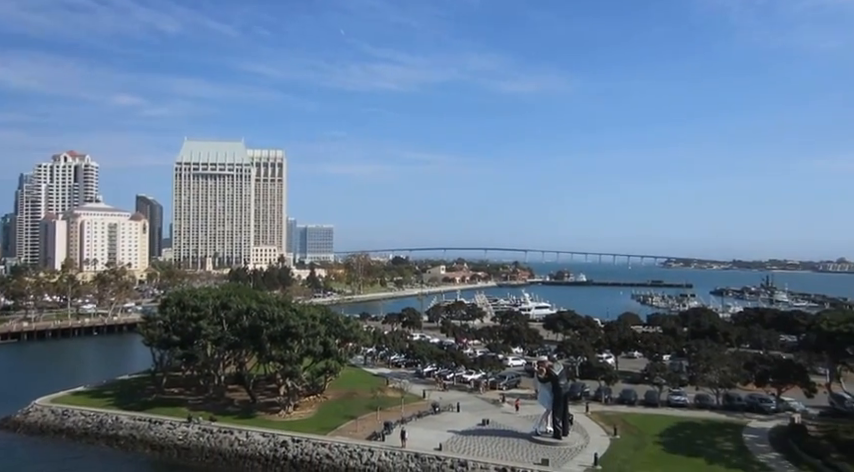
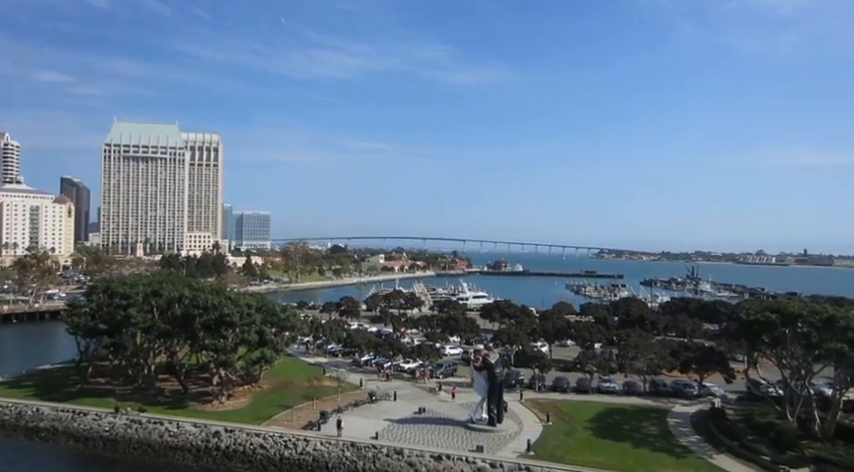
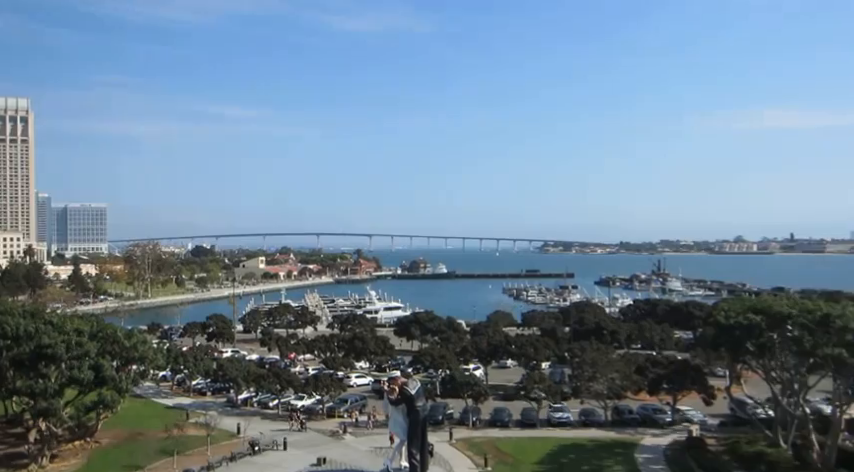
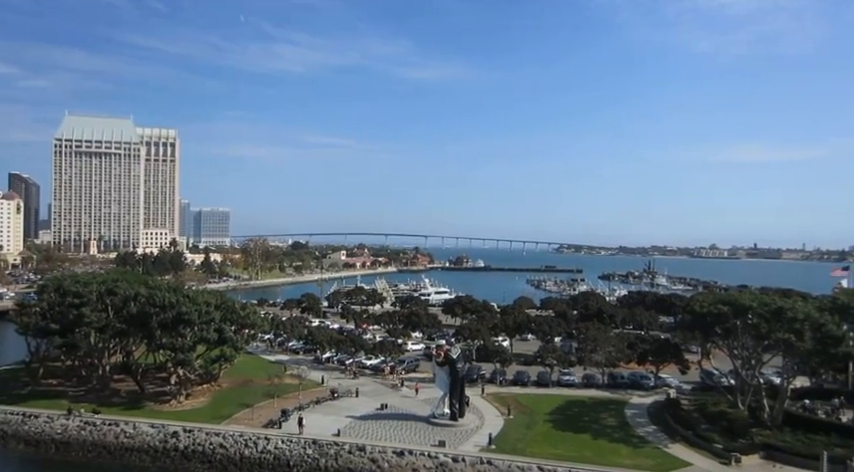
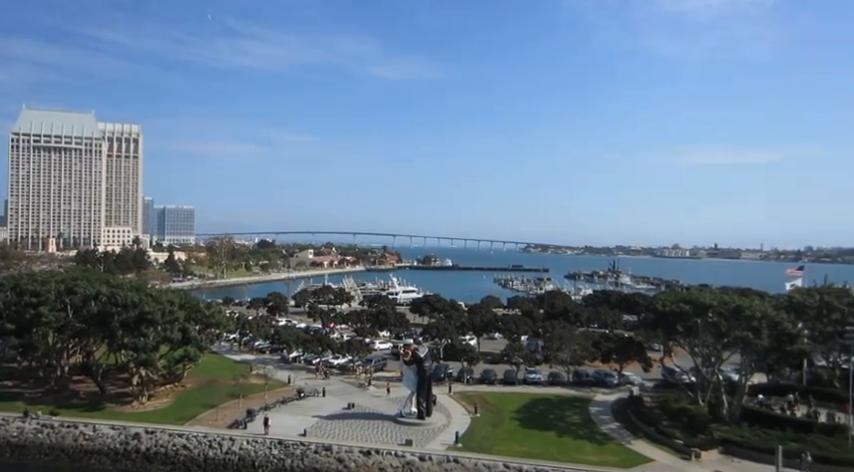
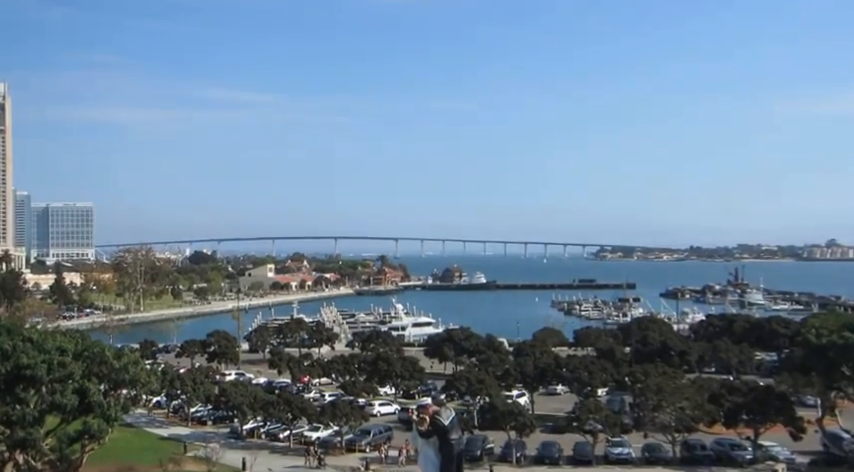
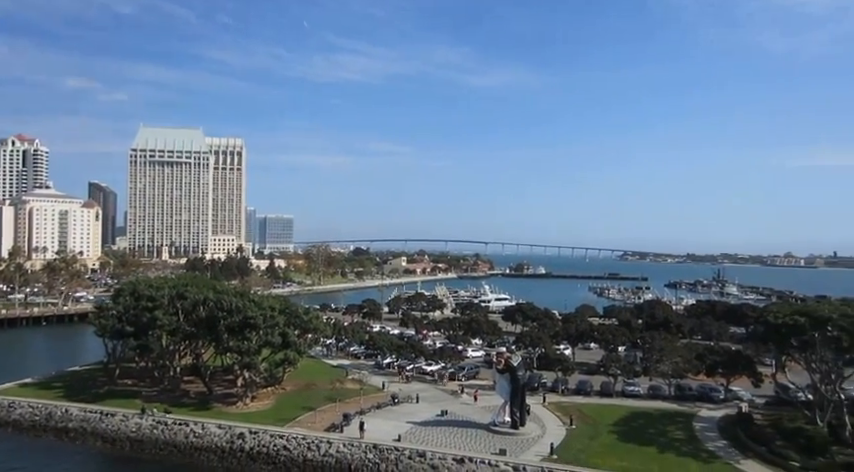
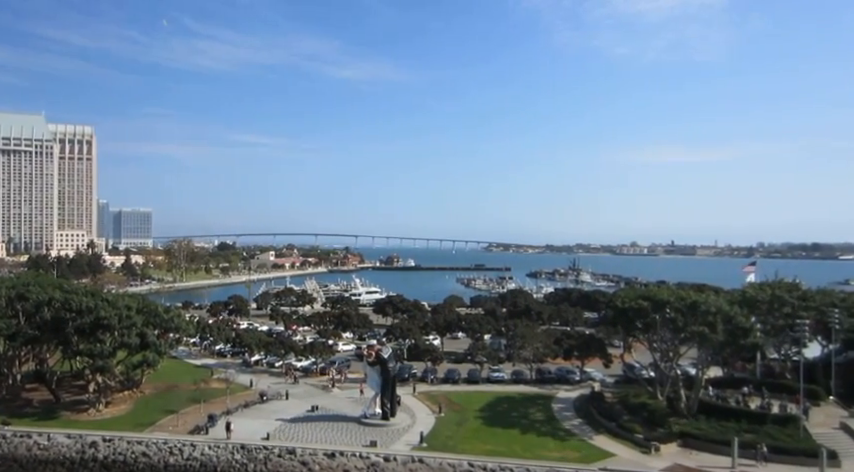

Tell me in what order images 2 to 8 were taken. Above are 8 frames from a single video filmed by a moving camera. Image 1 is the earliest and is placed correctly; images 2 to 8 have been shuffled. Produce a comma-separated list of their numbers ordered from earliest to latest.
7, 2, 4, 5, 8, 3, 6
